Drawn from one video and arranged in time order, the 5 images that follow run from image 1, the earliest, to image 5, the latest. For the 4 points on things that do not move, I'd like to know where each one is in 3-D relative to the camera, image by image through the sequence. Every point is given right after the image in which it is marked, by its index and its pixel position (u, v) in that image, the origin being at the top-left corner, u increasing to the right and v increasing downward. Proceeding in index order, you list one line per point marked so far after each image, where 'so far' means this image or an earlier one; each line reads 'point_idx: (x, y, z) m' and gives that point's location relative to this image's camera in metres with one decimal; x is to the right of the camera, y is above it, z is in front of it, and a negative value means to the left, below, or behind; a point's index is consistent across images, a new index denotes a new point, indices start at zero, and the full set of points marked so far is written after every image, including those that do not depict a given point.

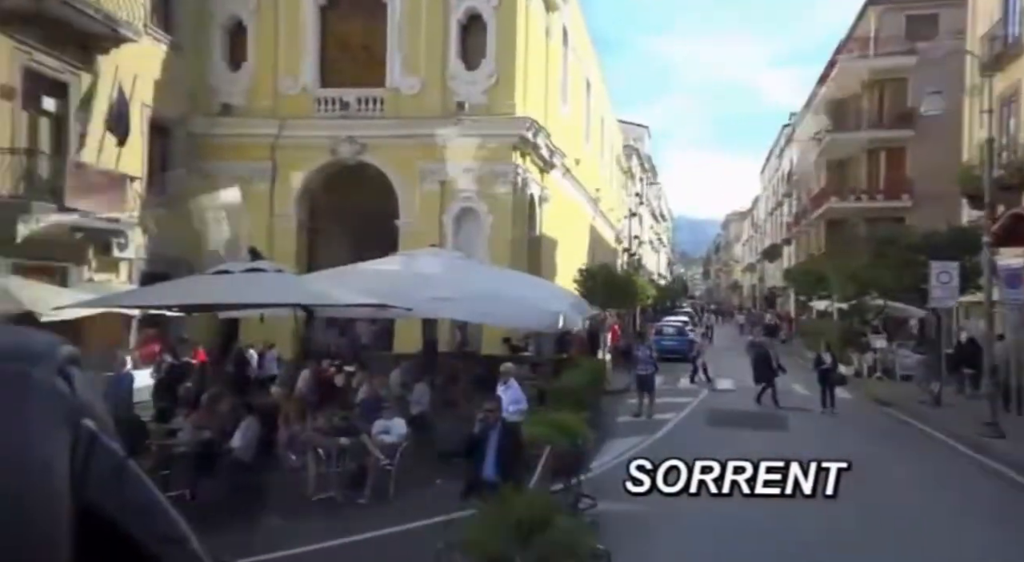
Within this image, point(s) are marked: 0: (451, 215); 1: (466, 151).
0: (-1.1, +1.2, +16.7) m
1: (-0.8, +2.4, +16.7) m
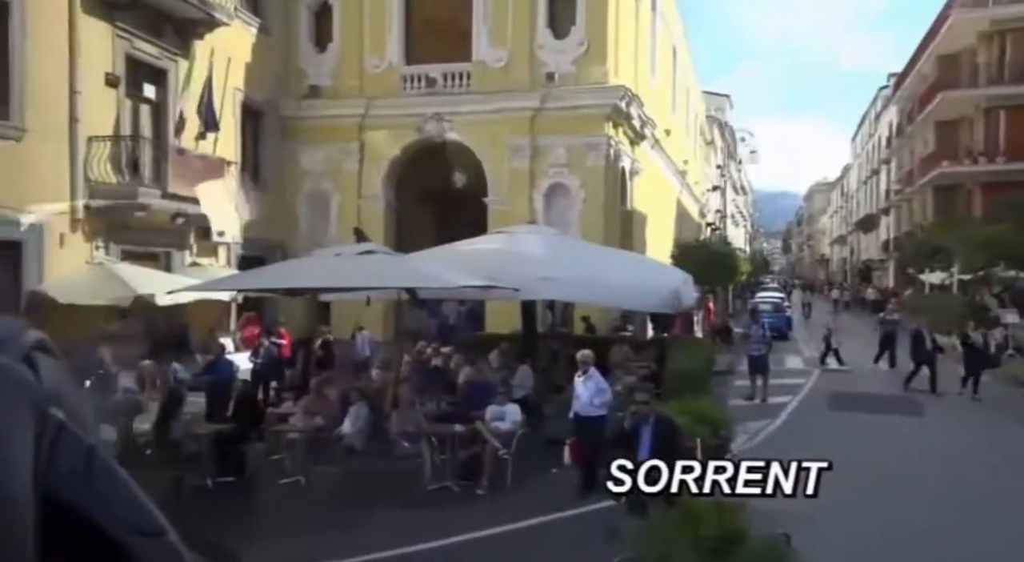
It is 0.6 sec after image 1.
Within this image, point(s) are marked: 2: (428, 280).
0: (+0.6, +1.6, +16.4) m
1: (+0.8, +2.8, +16.3) m
2: (-0.7, 0.0, +7.9) m
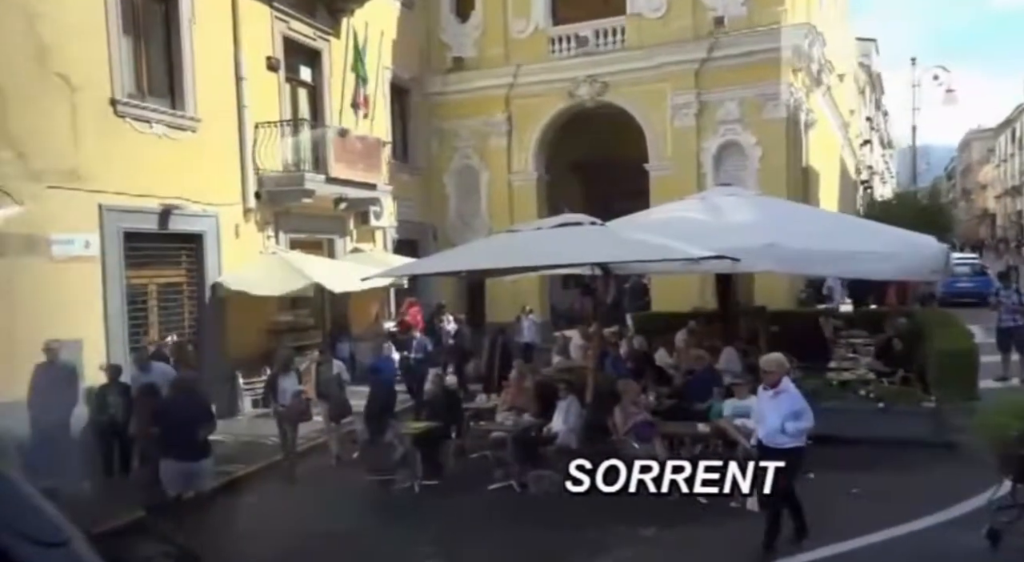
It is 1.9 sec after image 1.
0: (+3.3, +2.1, +15.3) m
1: (+3.4, +3.3, +15.2) m
2: (+1.0, +0.2, +7.2) m
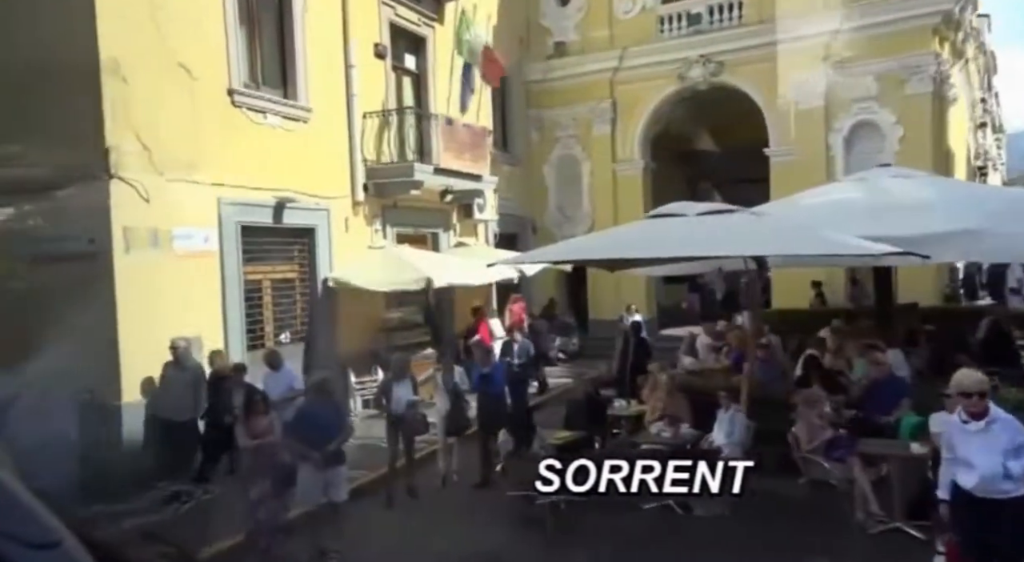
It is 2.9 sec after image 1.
0: (+5.0, +2.2, +14.3) m
1: (+5.1, +3.4, +14.1) m
2: (+2.0, +0.2, +6.4) m
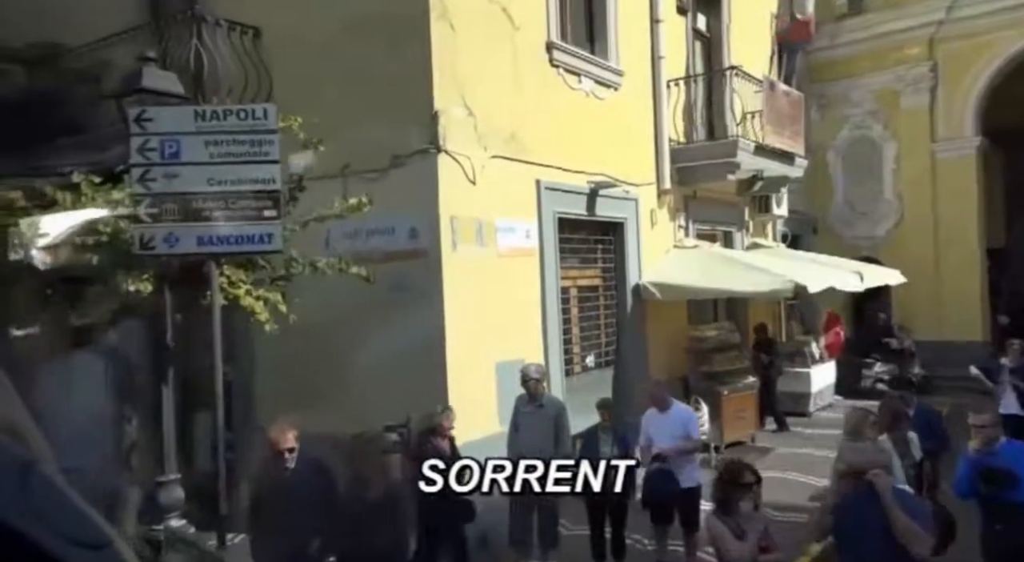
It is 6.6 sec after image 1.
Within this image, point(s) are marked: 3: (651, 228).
0: (+8.9, +2.2, +10.7) m
1: (+9.1, +3.4, +10.5) m
2: (+4.7, +0.2, +3.4) m
3: (+1.5, +0.6, +9.9) m
